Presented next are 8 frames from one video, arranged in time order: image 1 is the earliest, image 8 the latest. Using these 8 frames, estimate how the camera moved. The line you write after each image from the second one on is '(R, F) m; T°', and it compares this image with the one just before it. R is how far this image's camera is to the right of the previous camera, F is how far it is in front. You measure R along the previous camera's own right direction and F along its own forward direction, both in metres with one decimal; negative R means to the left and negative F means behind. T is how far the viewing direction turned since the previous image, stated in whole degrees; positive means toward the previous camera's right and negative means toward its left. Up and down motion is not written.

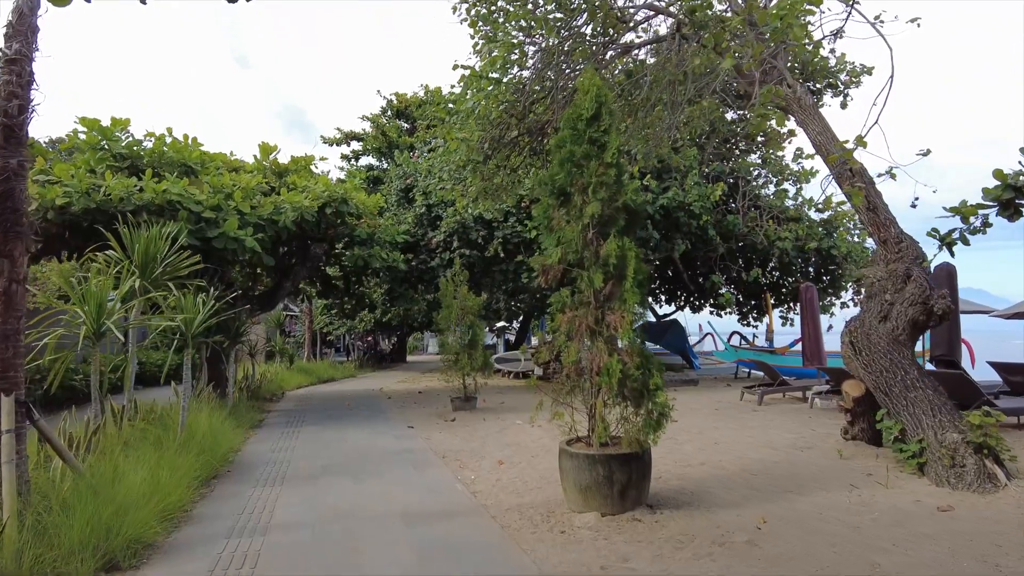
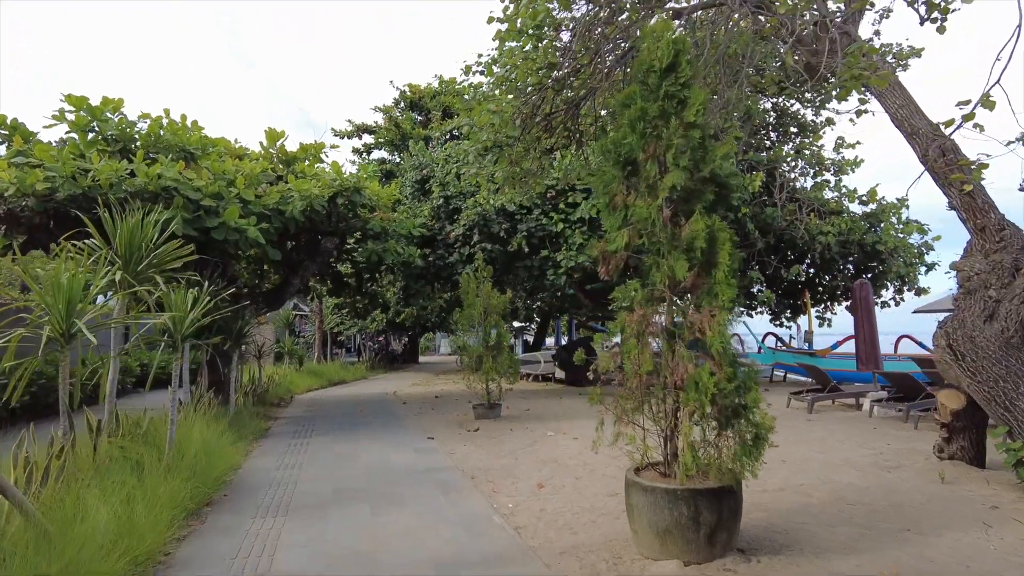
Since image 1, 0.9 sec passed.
(-0.3, +1.1) m; -1°
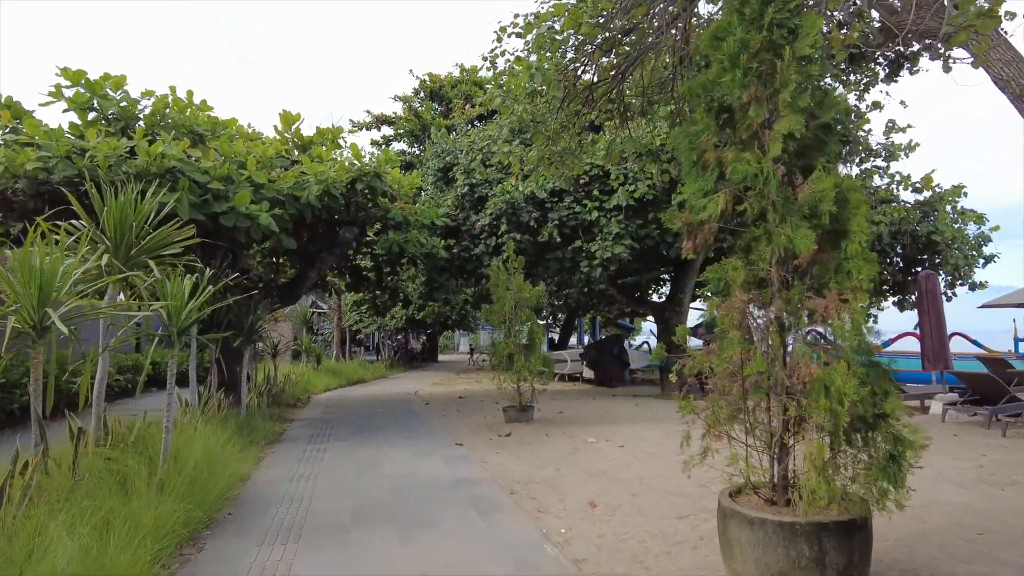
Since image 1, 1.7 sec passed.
(-0.3, +0.9) m; -1°
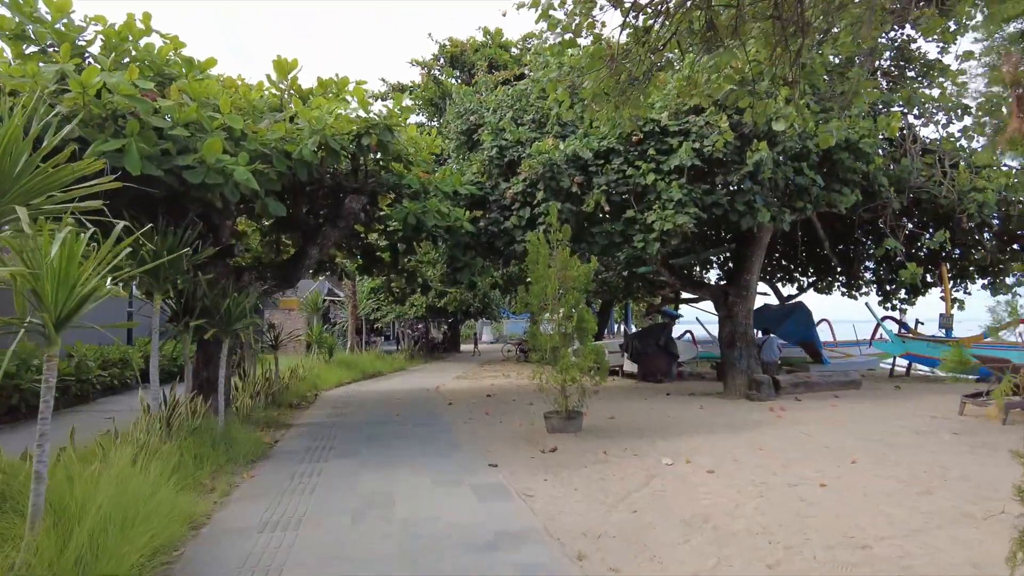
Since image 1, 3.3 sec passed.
(-0.3, +2.1) m; -2°
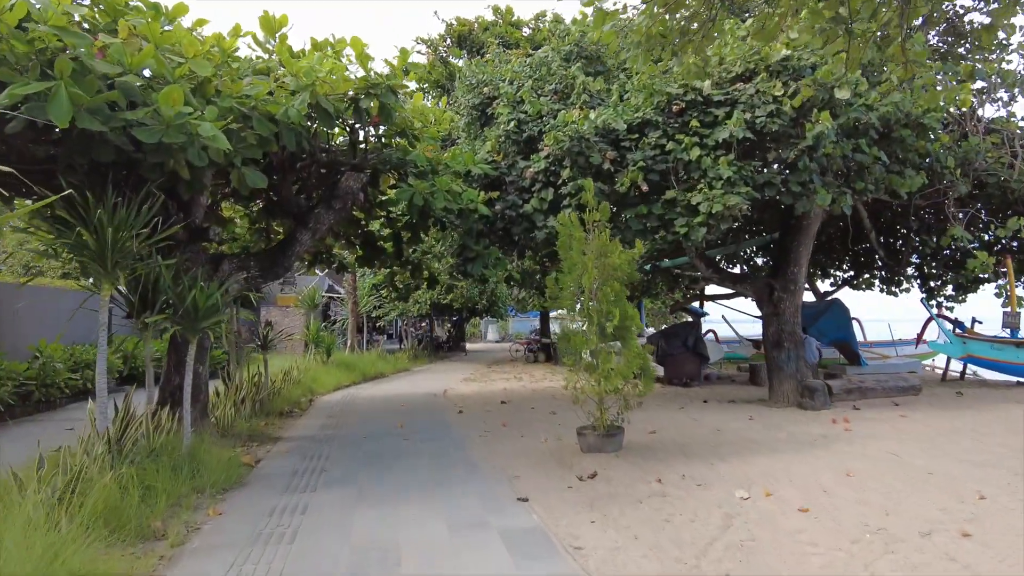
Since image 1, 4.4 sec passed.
(-0.3, +1.4) m; 0°
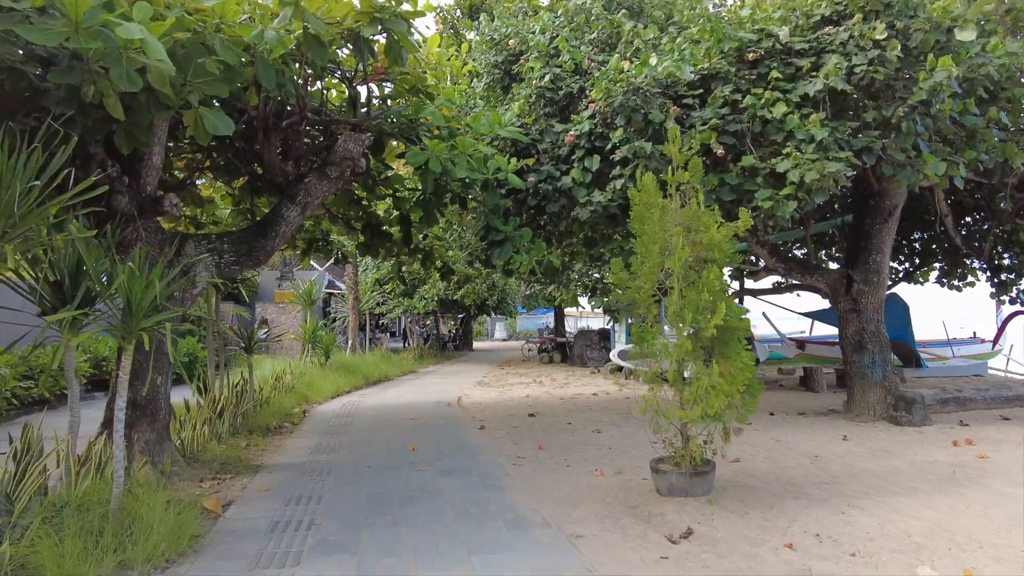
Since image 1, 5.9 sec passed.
(-0.4, +1.8) m; 0°
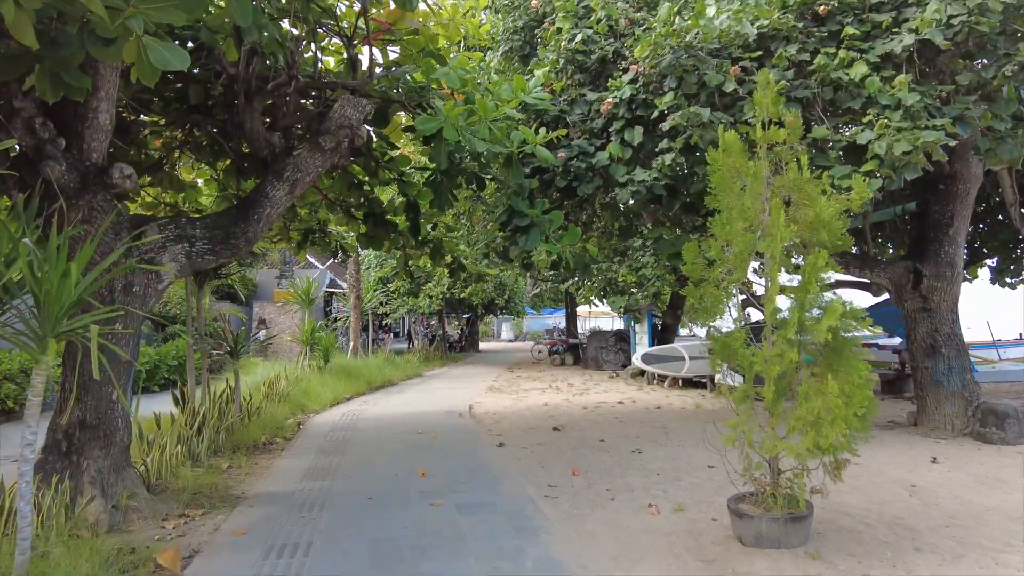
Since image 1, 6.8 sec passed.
(-0.2, +1.2) m; 0°
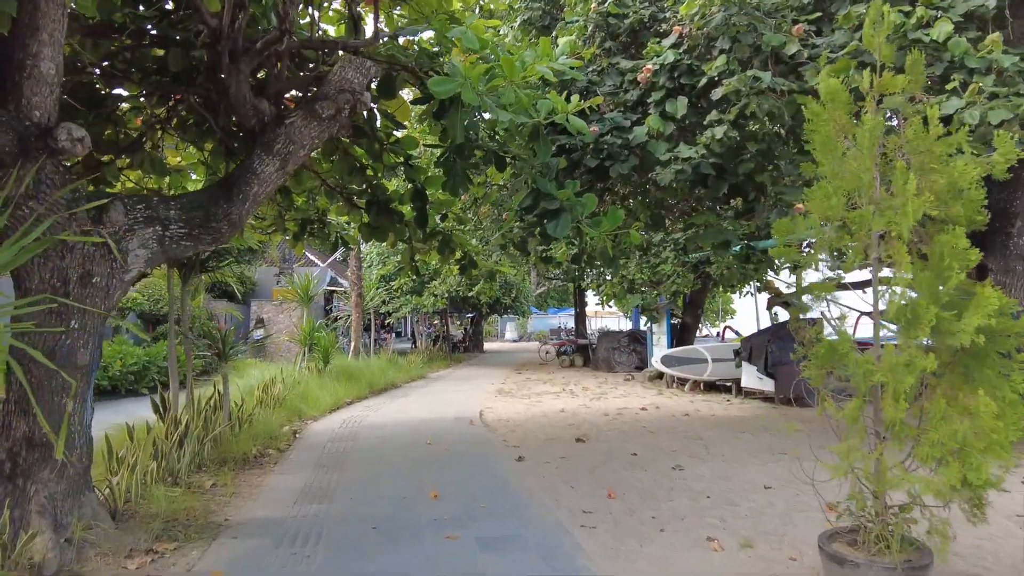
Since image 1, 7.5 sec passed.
(-0.2, +0.9) m; 0°
